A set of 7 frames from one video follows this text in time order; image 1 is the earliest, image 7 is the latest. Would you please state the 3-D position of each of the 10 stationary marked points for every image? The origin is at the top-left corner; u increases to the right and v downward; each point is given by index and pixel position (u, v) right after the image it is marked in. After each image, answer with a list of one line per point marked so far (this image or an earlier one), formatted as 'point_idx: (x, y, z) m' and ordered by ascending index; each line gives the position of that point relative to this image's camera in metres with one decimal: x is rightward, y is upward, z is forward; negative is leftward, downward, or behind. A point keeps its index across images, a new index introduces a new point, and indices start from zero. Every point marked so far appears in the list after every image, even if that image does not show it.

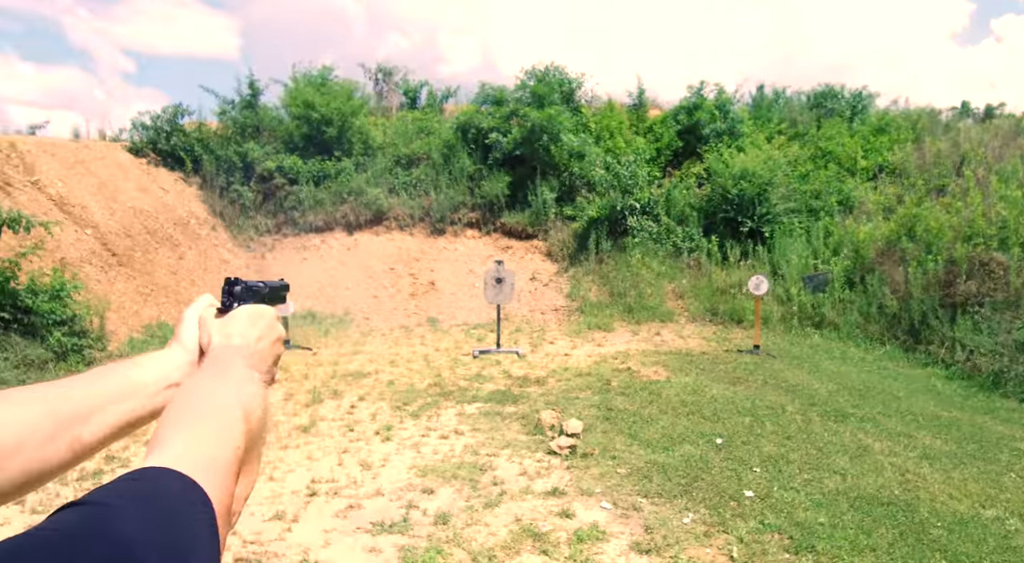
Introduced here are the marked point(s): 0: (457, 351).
0: (-0.7, -0.8, +9.2) m
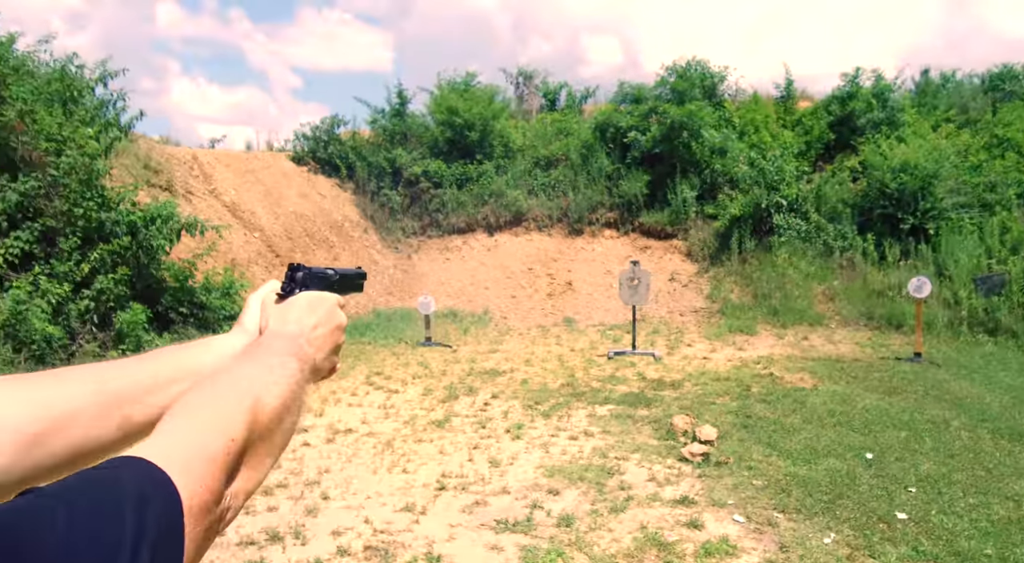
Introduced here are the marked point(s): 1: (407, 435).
0: (+0.9, -0.8, +9.3) m
1: (-0.9, -1.3, +7.1) m
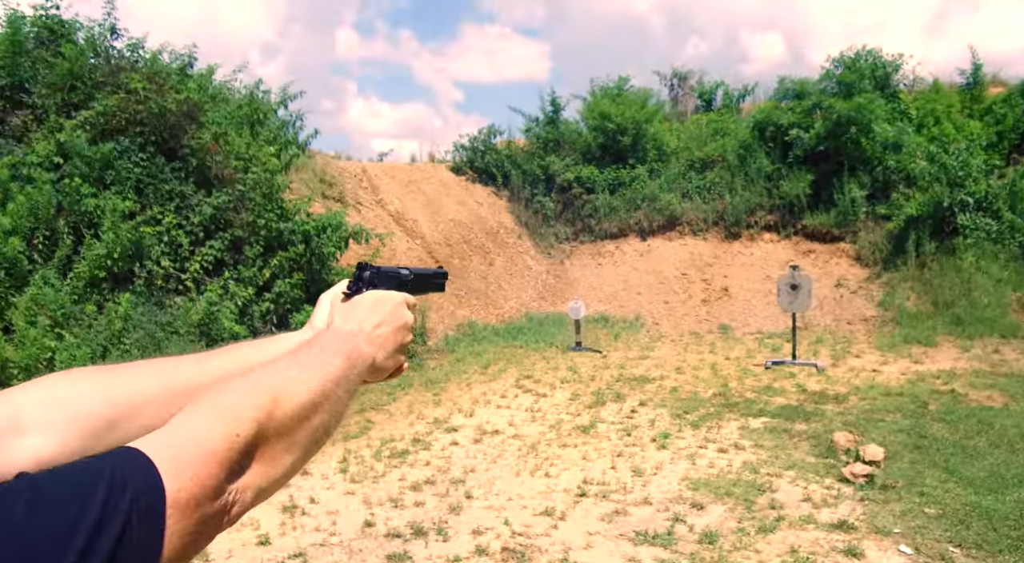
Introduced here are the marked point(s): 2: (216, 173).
0: (+2.6, -0.9, +8.9) m
1: (+0.4, -1.4, +7.2) m
2: (-2.9, +1.0, +7.7) m
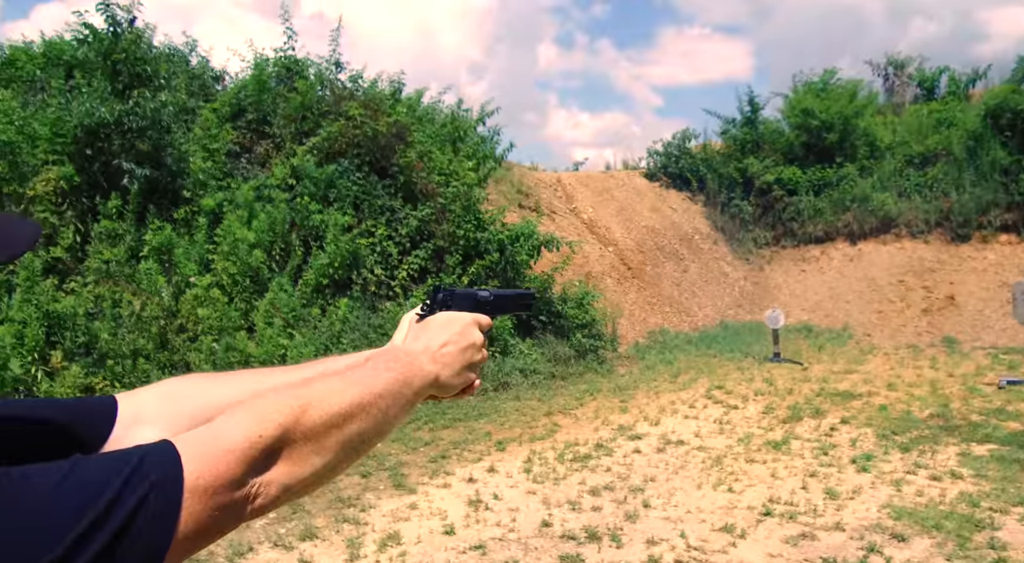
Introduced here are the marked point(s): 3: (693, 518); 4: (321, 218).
0: (+4.6, -0.9, +7.8) m
1: (+1.9, -1.5, +6.9) m
2: (-1.0, +1.0, +8.4) m
3: (+1.4, -1.8, +6.1) m
4: (-1.8, +0.6, +7.8) m
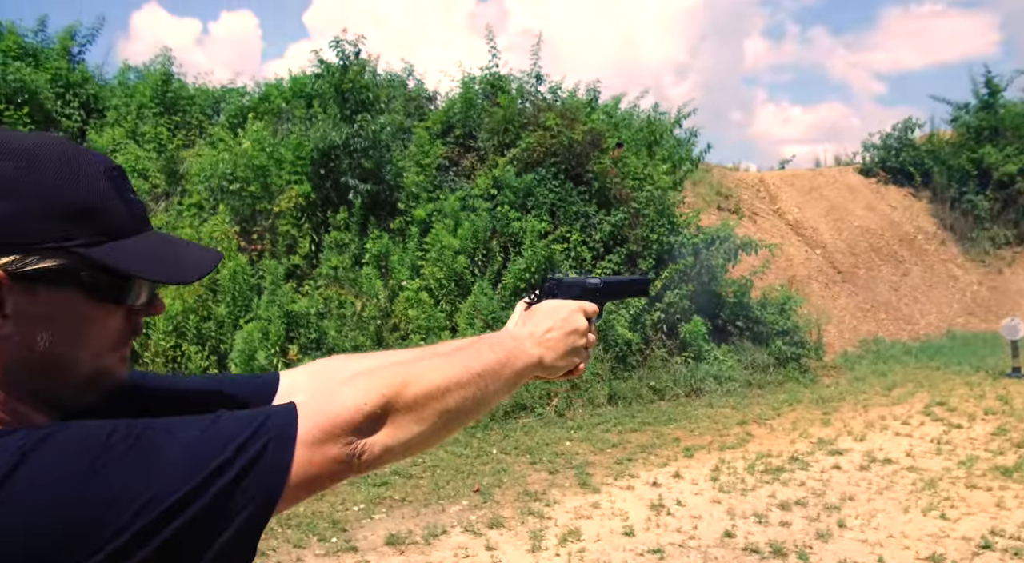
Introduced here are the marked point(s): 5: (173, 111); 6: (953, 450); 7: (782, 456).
0: (+6.2, -1.0, +6.3) m
1: (+3.4, -1.5, +6.2) m
2: (+1.1, +0.9, +8.5) m
3: (+2.6, -1.8, +5.6) m
4: (+0.1, +0.6, +8.2) m
5: (-3.4, +1.7, +8.1) m
6: (+3.6, -1.4, +6.6) m
7: (+2.3, -1.5, +6.9) m
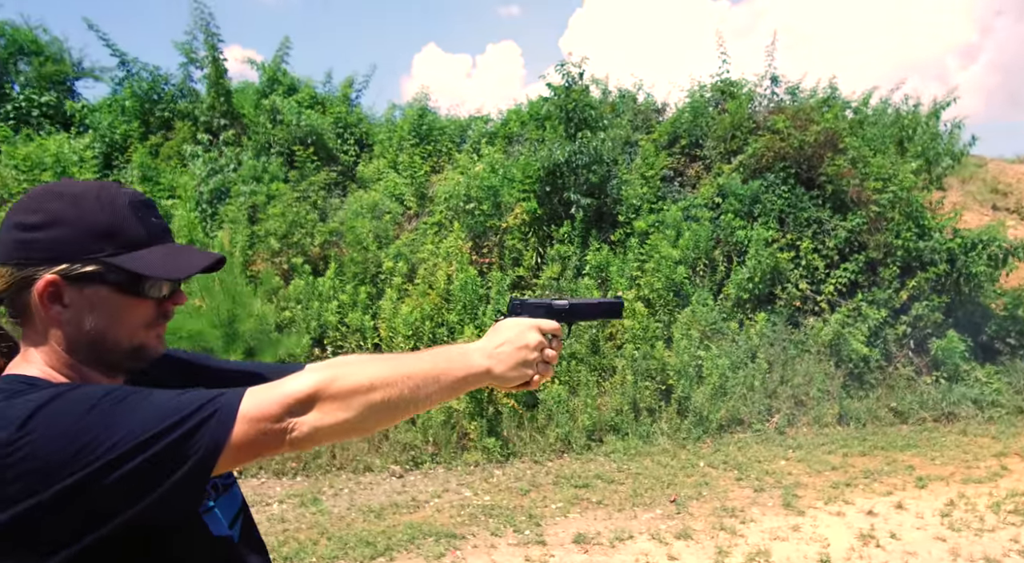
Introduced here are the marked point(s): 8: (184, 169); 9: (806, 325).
0: (+7.2, -1.0, +3.8) m
1: (+4.6, -1.6, +4.8) m
2: (+3.3, +0.8, +7.9) m
3: (+3.6, -1.9, +4.6) m
4: (+2.3, +0.5, +7.9) m
5: (-1.0, +1.6, +9.2) m
6: (+4.9, -1.4, +5.1) m
7: (+3.8, -1.6, +5.9) m
8: (-3.2, +1.1, +7.9) m
9: (+2.7, -0.4, +7.6) m
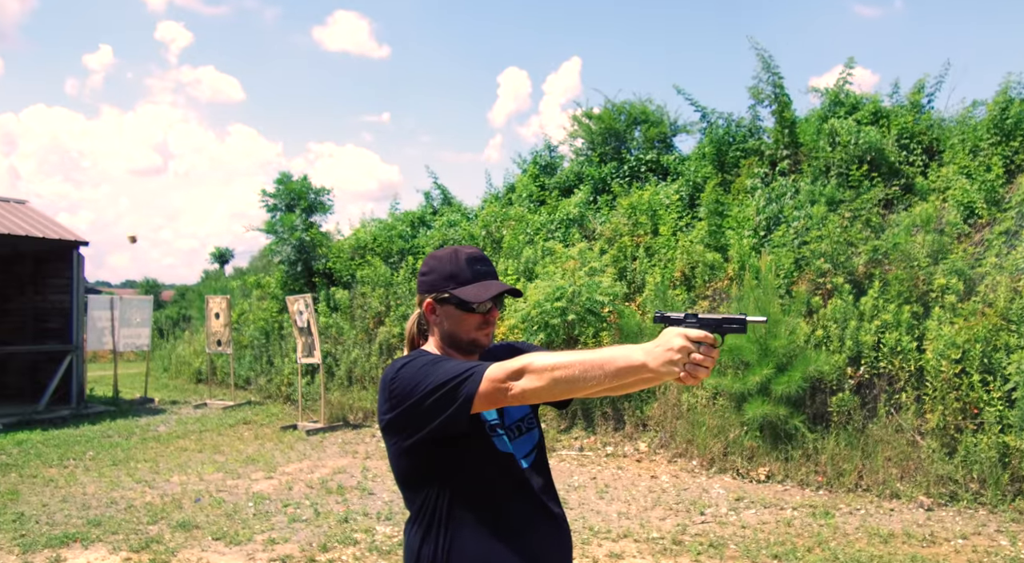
0: (+6.1, -0.9, -1.8) m
1: (+5.2, -1.5, +0.8) m
2: (+6.7, +0.8, +3.8) m
3: (+4.5, -1.9, +1.4) m
4: (+6.1, +0.4, +4.7) m
5: (+5.0, +1.4, +8.0) m
6: (+5.6, -1.4, +0.8) m
7: (+5.6, -1.5, +2.1) m
8: (+2.6, +0.9, +8.9) m
9: (+6.2, -0.4, +4.1) m
